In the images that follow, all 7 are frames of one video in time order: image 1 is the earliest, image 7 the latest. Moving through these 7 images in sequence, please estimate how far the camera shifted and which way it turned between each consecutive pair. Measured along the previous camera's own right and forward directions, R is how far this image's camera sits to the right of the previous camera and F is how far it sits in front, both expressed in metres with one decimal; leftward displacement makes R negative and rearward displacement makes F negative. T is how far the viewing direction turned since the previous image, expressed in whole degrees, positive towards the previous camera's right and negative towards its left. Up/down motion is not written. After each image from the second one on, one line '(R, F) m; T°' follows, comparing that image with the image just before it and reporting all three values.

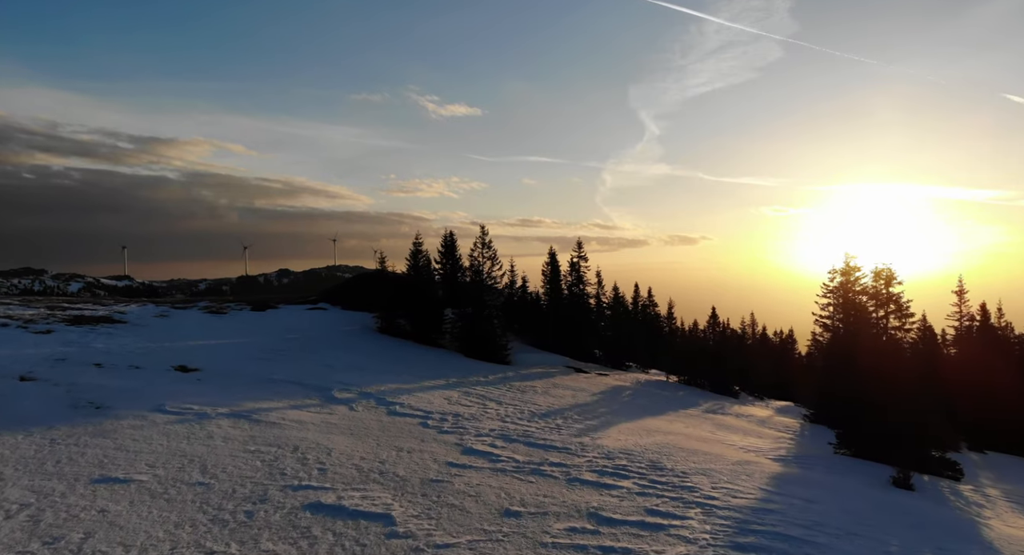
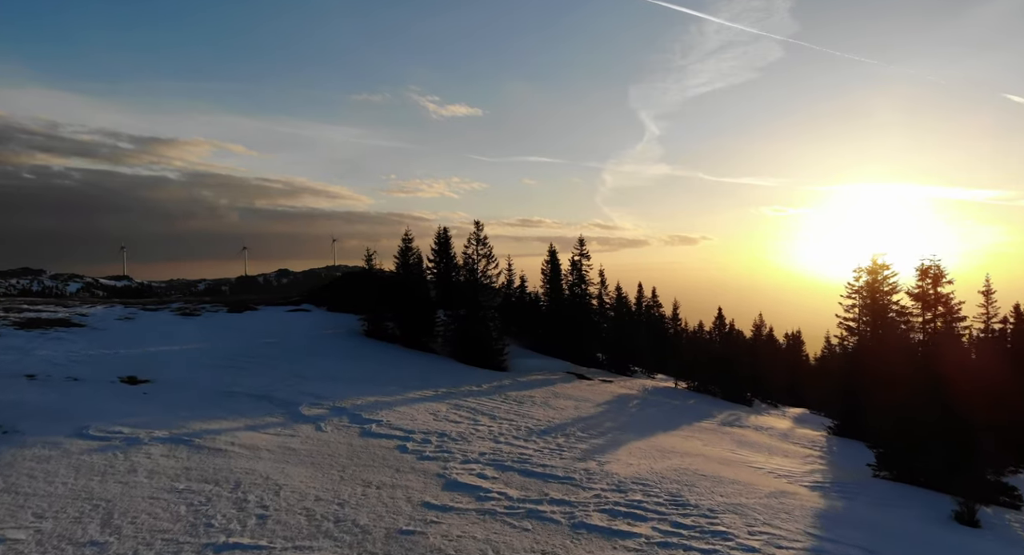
(+0.2, +3.8) m; 0°
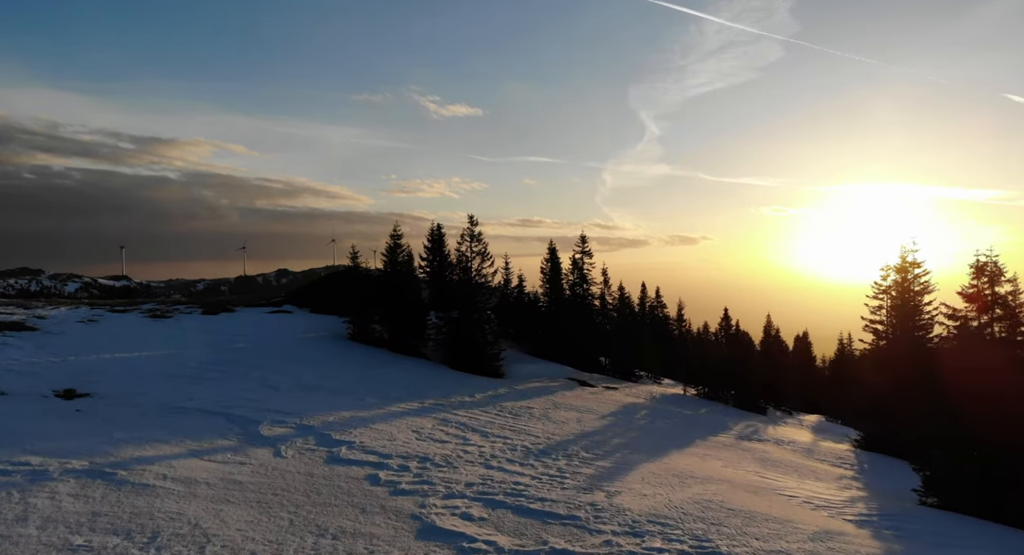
(+0.2, +3.4) m; 0°
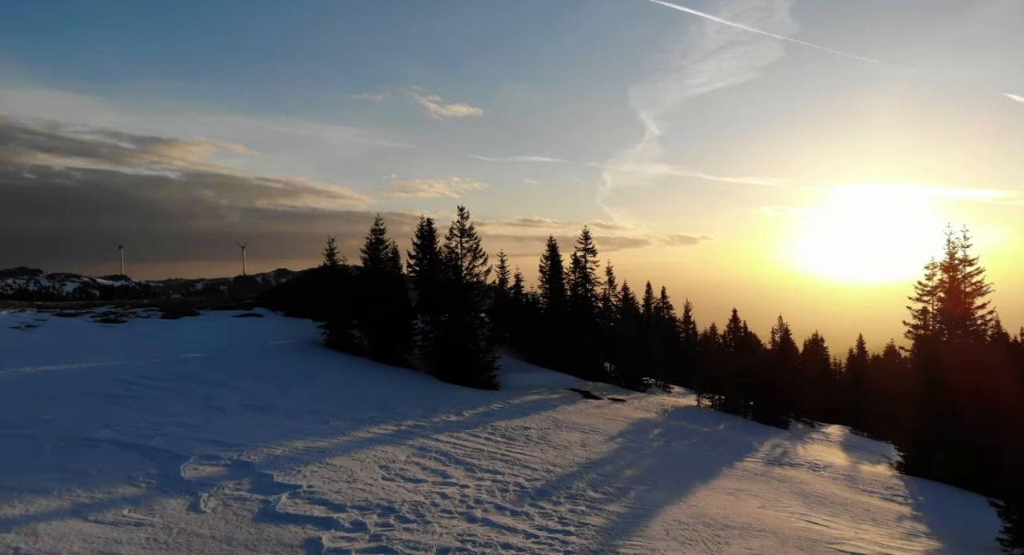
(+0.3, +4.5) m; 0°
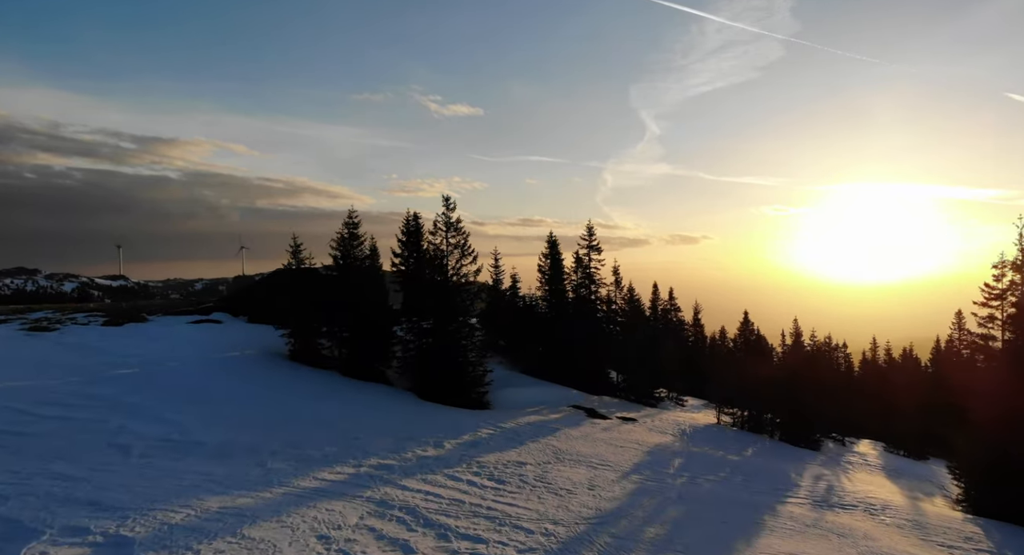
(+0.3, +5.1) m; 0°
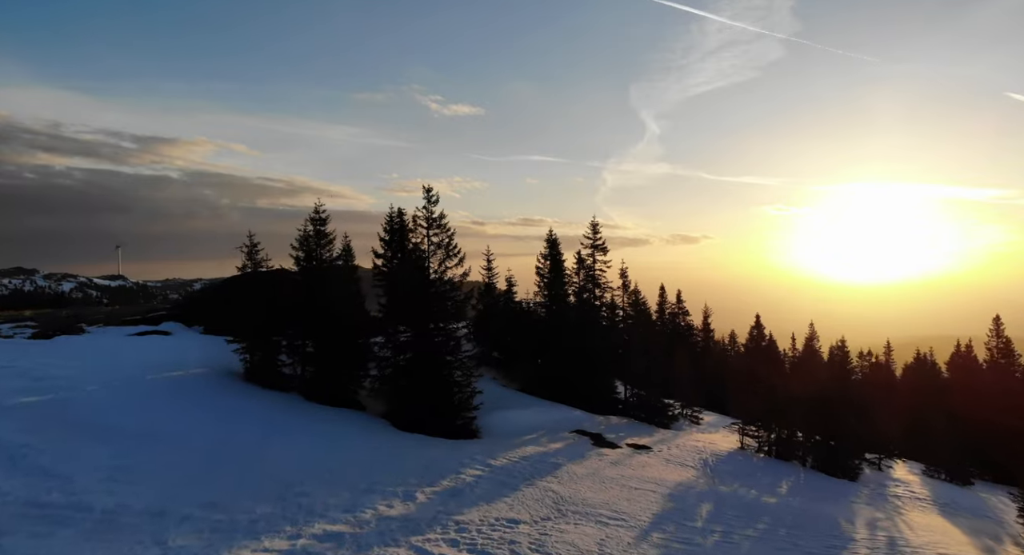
(+0.3, +4.8) m; 0°
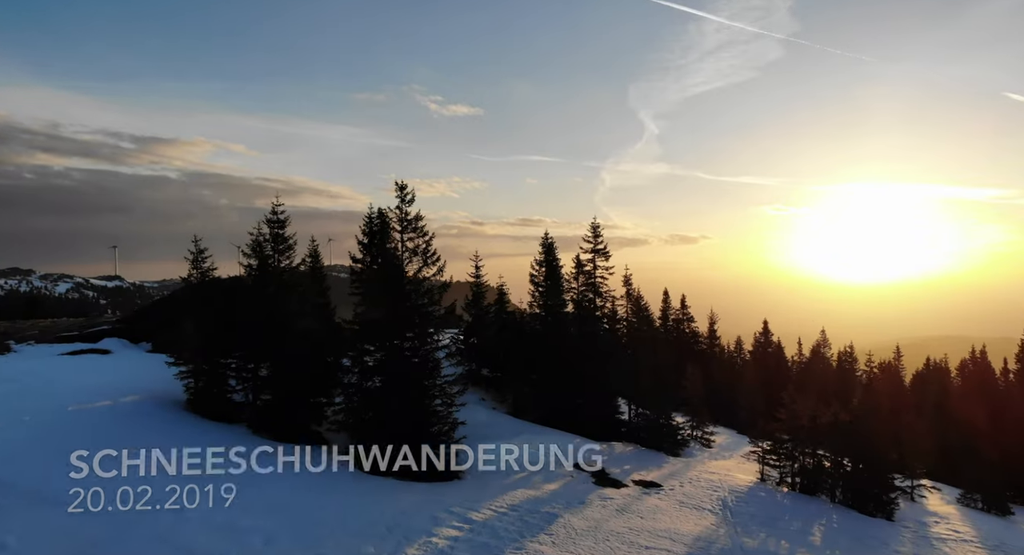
(+0.4, +3.9) m; 0°
